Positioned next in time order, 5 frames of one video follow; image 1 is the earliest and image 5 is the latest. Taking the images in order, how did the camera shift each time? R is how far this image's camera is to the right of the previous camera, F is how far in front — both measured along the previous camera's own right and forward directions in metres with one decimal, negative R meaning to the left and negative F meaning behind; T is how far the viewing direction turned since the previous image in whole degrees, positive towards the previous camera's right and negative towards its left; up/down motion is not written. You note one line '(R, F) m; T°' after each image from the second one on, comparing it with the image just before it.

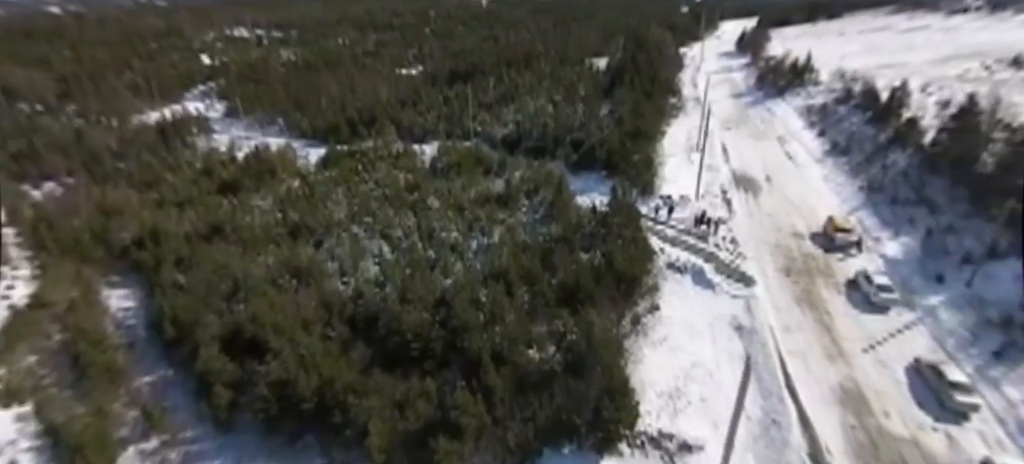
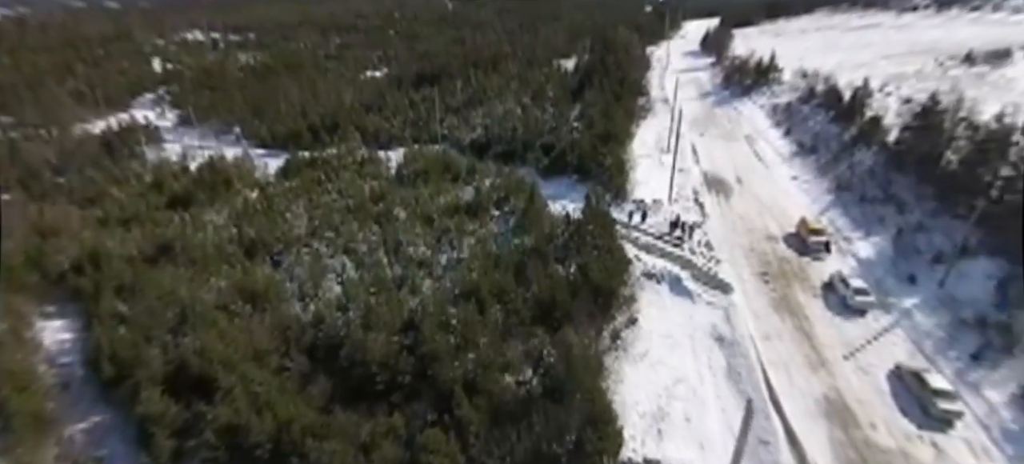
(+0.1, +0.6) m; +3°
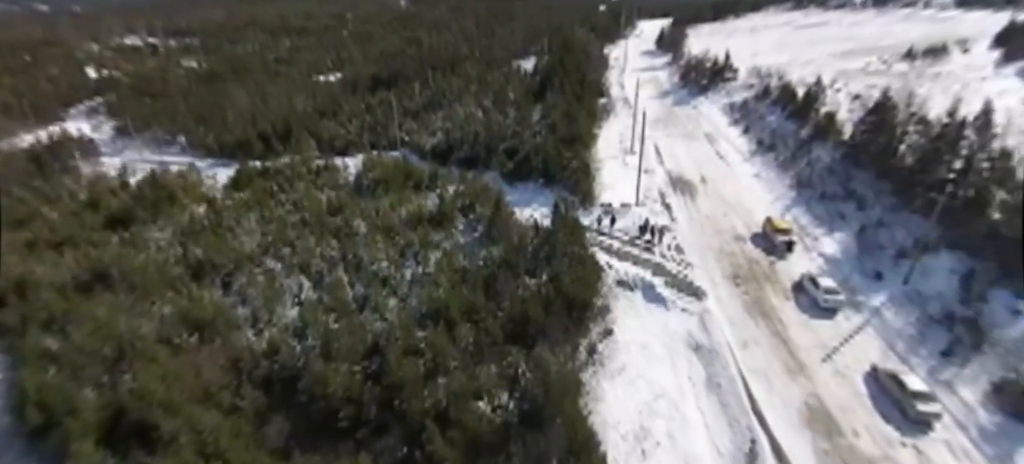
(-0.1, +0.6) m; +4°
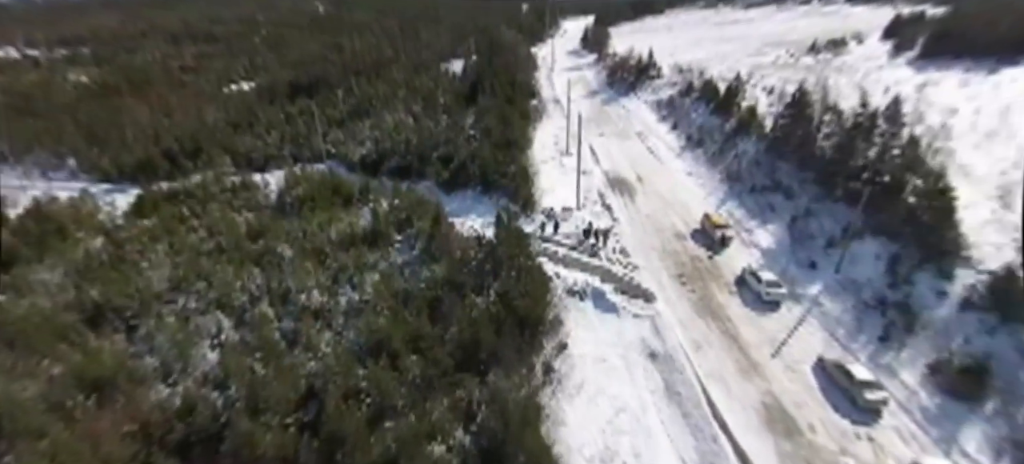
(-0.1, +0.7) m; +7°
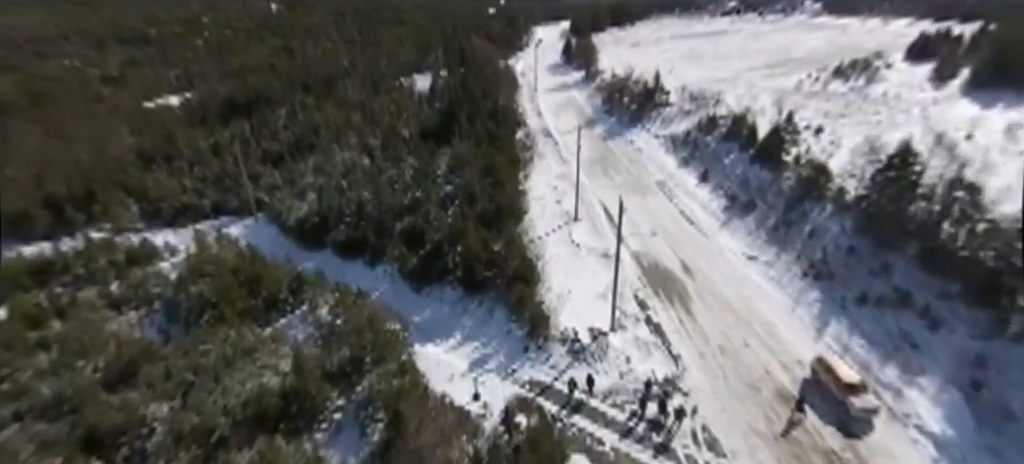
(-0.8, +6.0) m; +4°
